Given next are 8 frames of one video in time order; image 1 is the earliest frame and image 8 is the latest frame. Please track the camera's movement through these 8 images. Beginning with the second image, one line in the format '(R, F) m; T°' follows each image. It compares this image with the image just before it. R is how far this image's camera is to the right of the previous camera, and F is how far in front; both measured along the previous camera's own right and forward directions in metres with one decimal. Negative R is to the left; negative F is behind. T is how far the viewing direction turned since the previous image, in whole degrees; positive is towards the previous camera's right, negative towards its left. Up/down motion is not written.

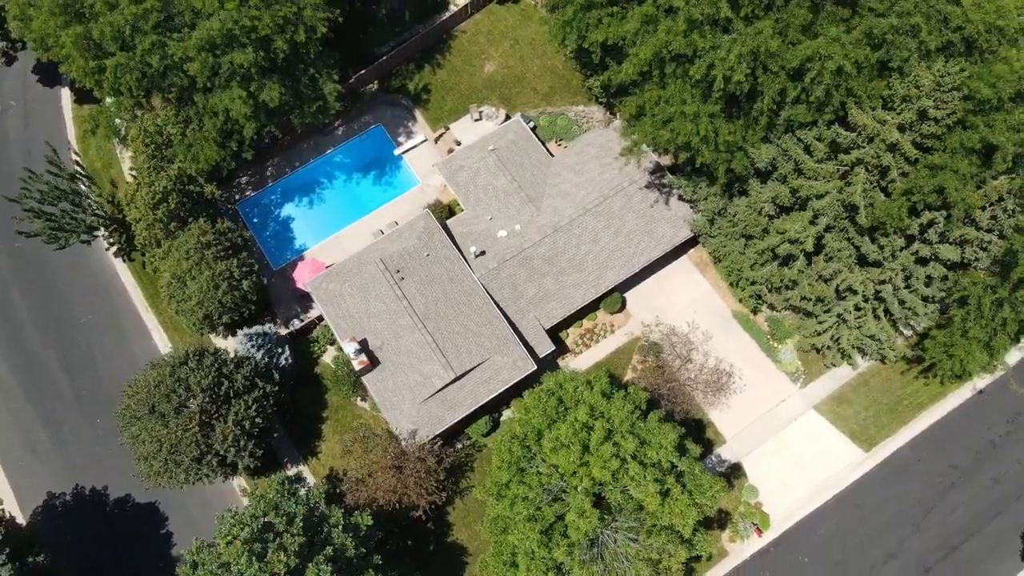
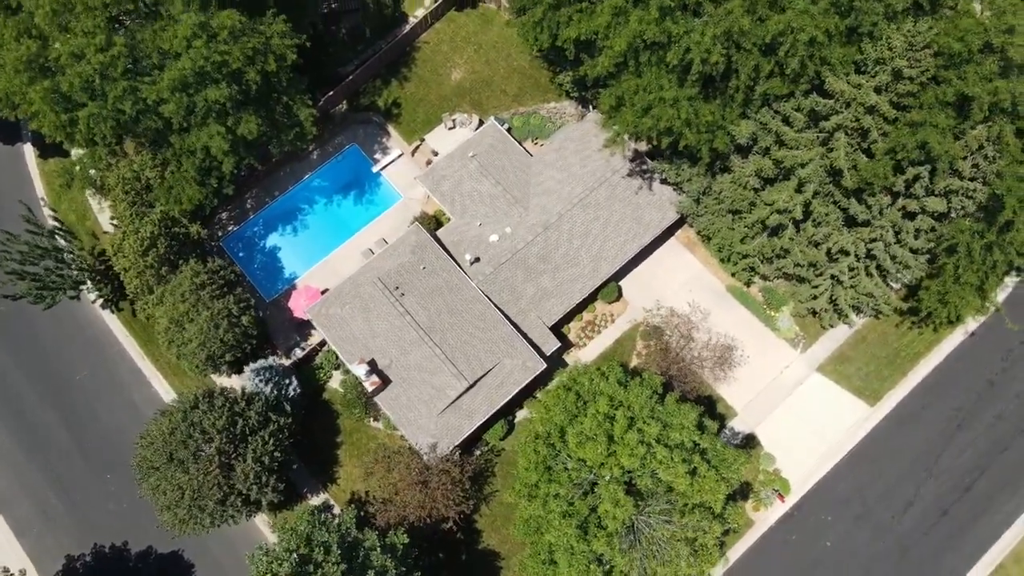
(-1.2, -0.2) m; +2°
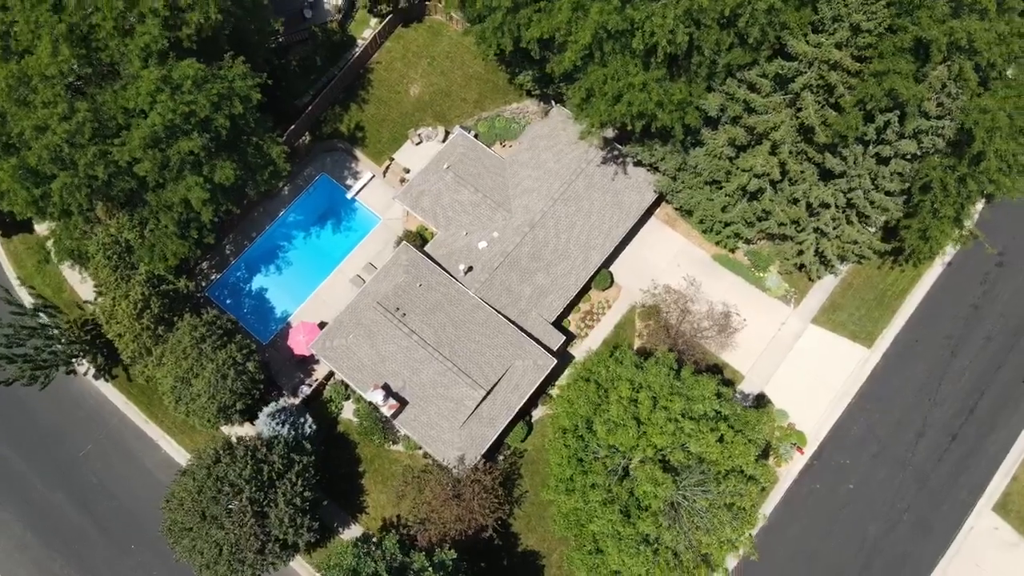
(-1.5, -0.3) m; +3°
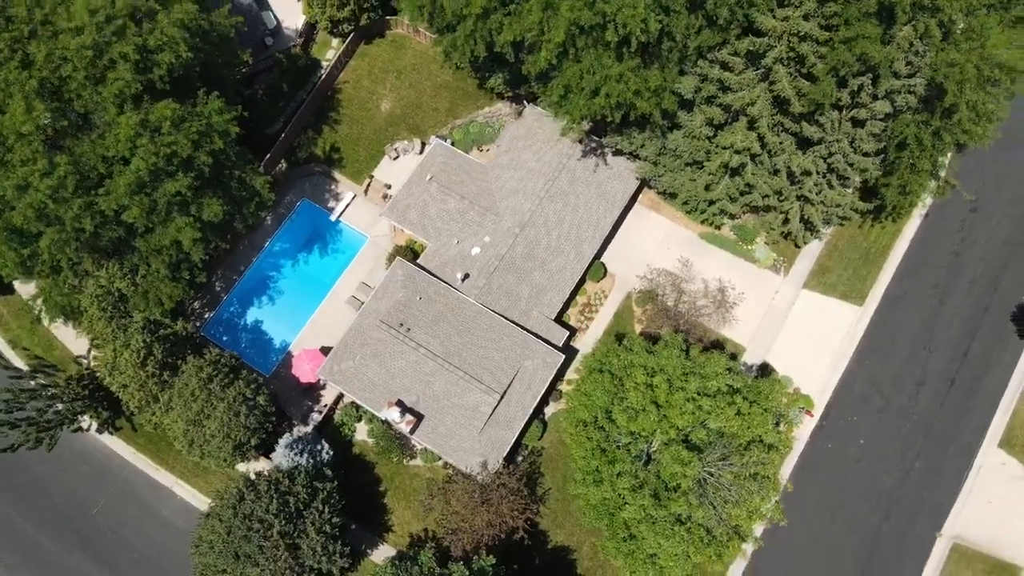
(-1.2, -0.2) m; +2°
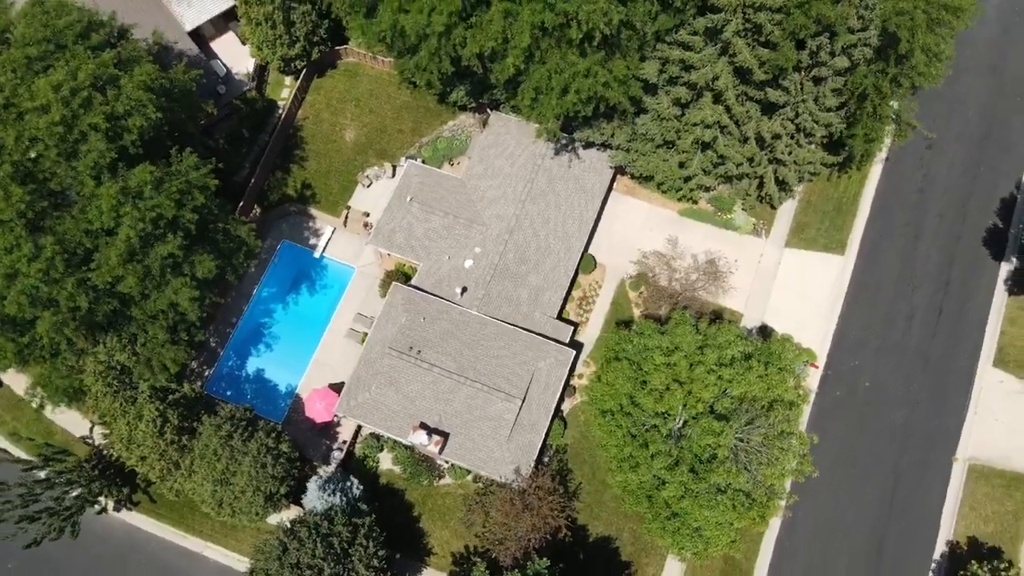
(-1.7, -0.3) m; +3°
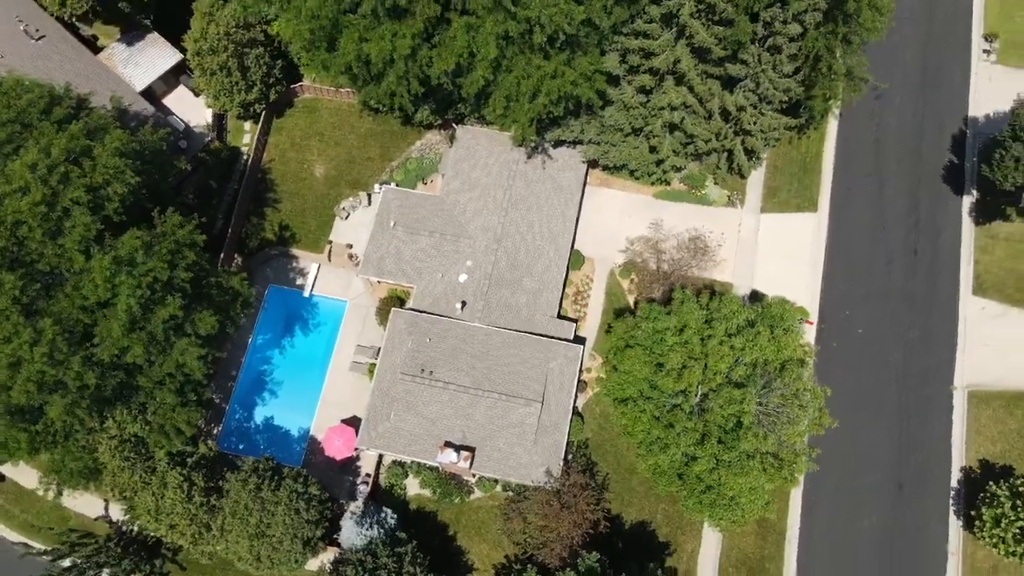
(-1.7, -0.3) m; +3°
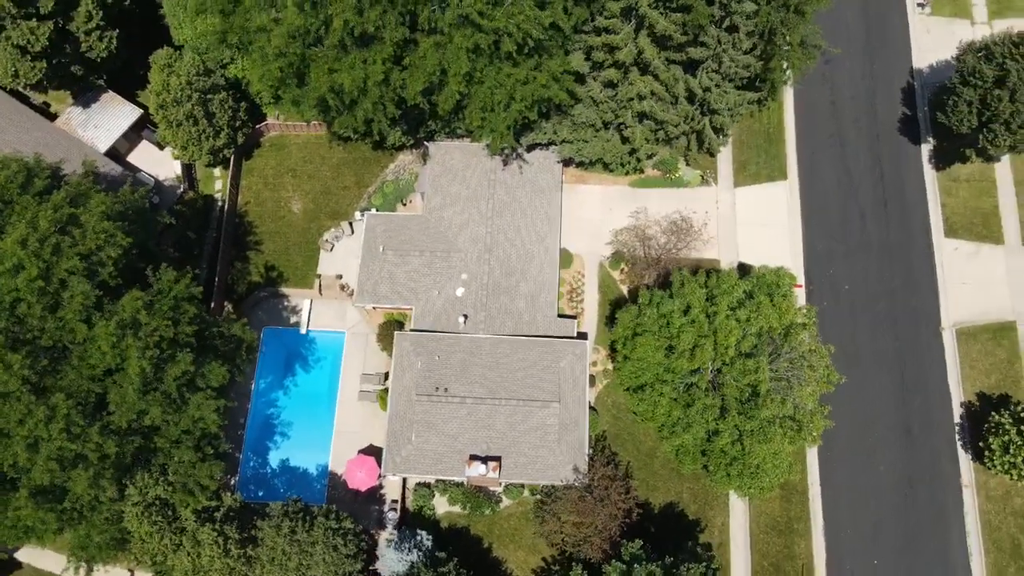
(-1.6, -0.4) m; +3°
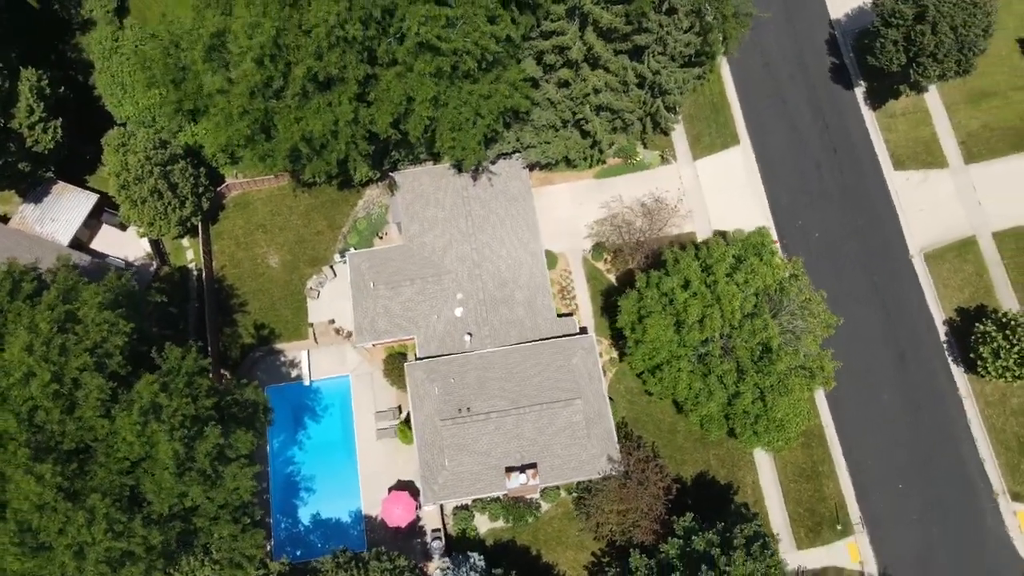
(-2.2, -0.5) m; +4°
